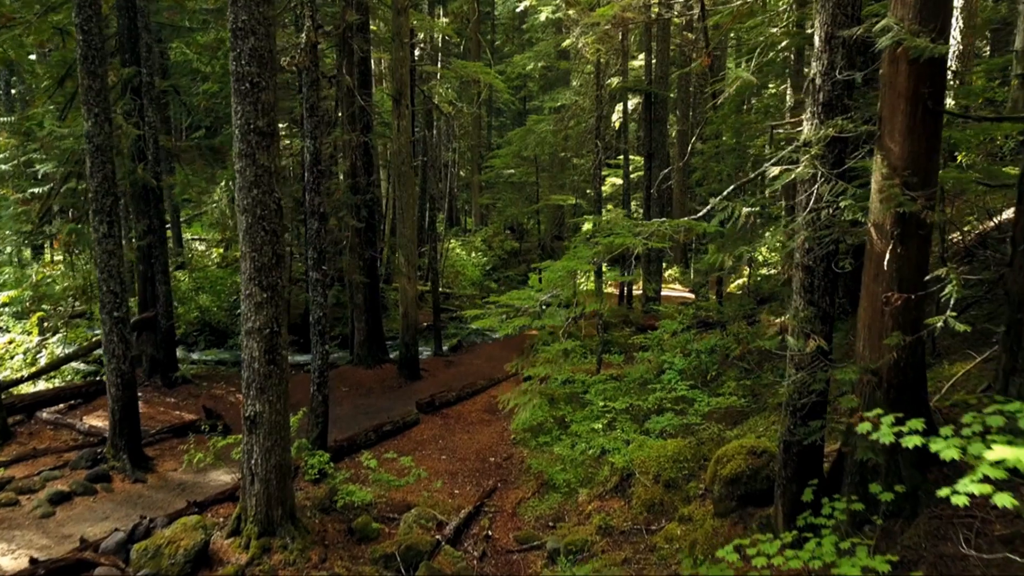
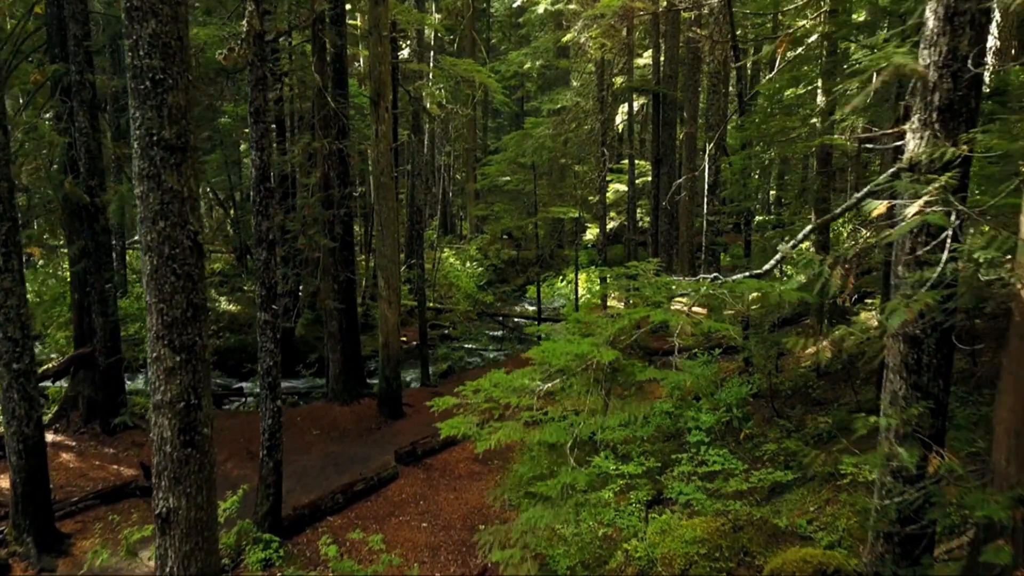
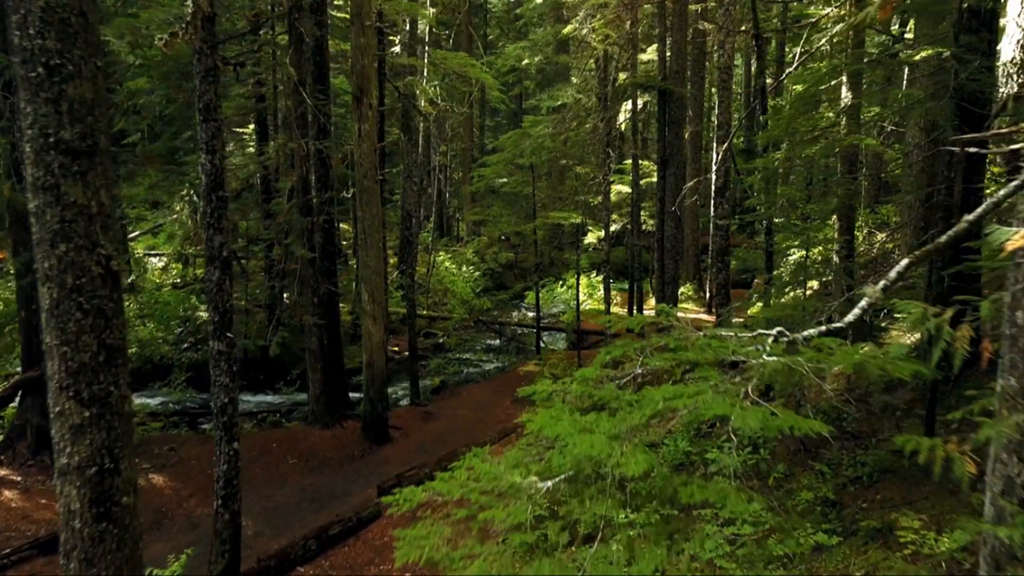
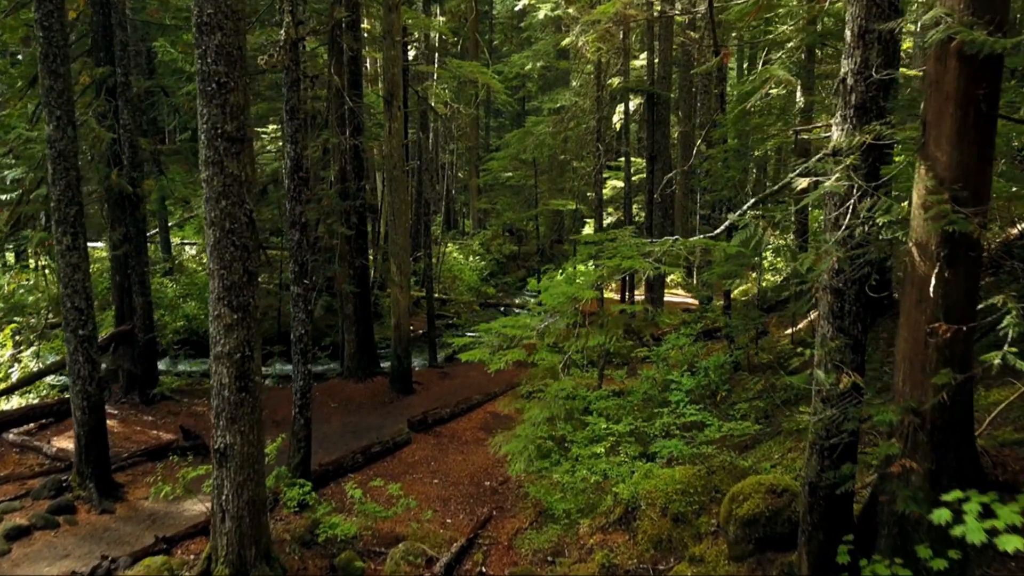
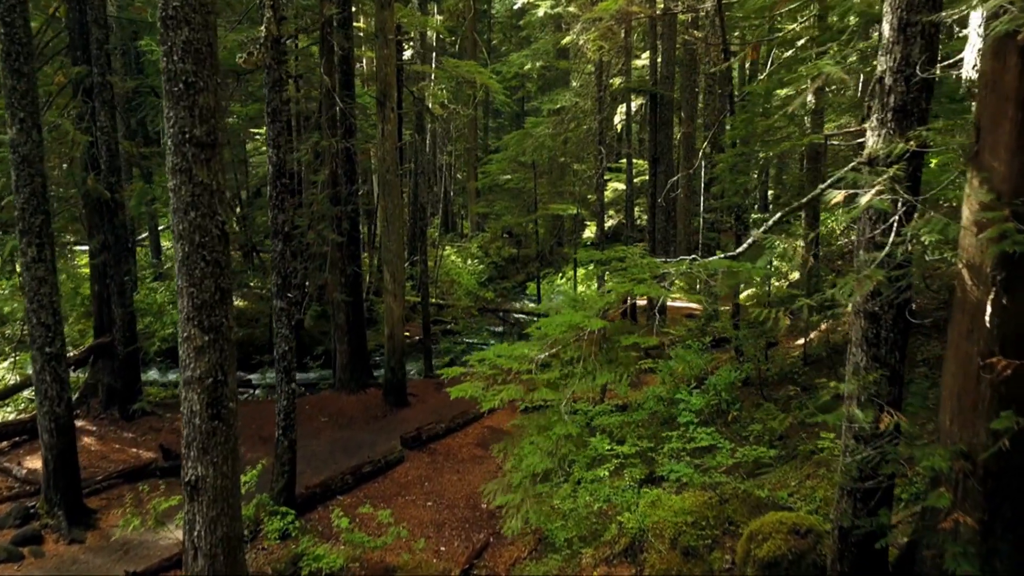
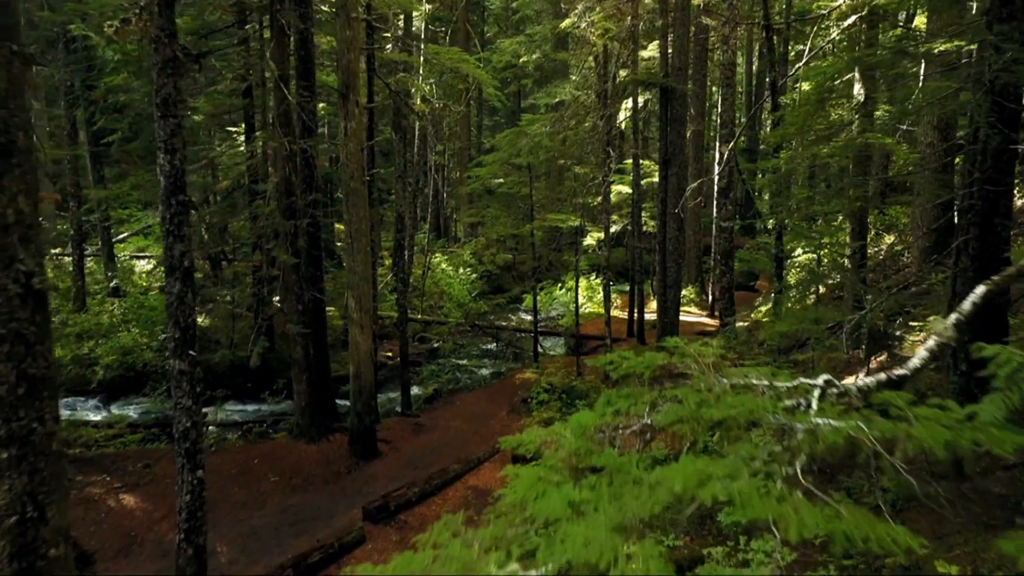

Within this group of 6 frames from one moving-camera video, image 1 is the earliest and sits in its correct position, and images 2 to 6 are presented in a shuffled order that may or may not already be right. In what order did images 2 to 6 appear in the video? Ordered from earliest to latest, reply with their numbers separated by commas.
4, 5, 2, 3, 6
